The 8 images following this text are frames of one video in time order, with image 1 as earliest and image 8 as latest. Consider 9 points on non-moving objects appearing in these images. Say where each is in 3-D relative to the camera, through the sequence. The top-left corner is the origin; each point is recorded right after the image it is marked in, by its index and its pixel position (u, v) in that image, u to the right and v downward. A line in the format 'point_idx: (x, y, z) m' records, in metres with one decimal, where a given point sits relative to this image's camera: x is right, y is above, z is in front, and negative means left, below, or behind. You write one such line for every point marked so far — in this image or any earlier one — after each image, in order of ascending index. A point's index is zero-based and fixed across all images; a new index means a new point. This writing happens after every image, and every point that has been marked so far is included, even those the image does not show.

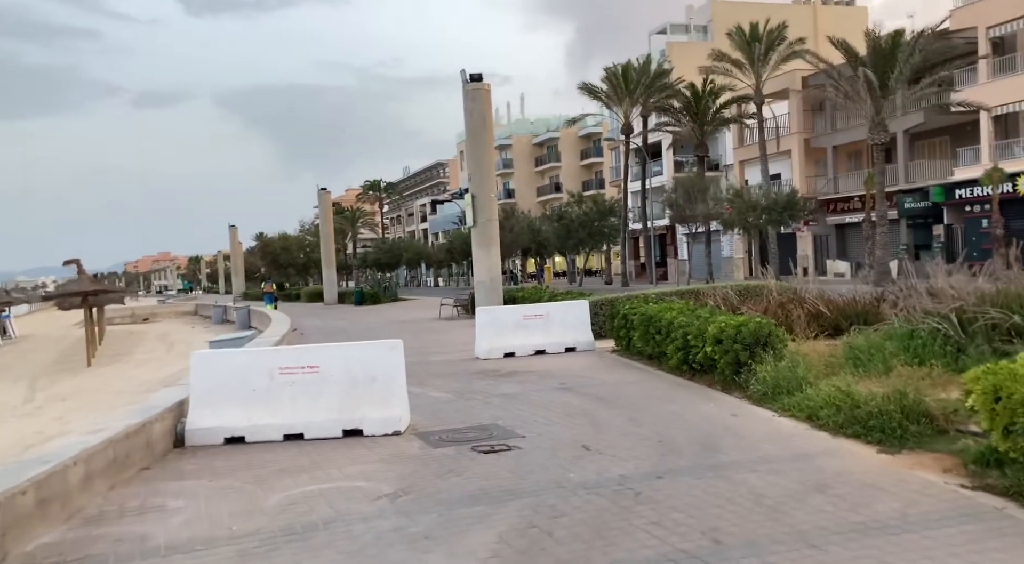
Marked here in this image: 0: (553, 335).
0: (+0.7, -0.9, +14.8) m
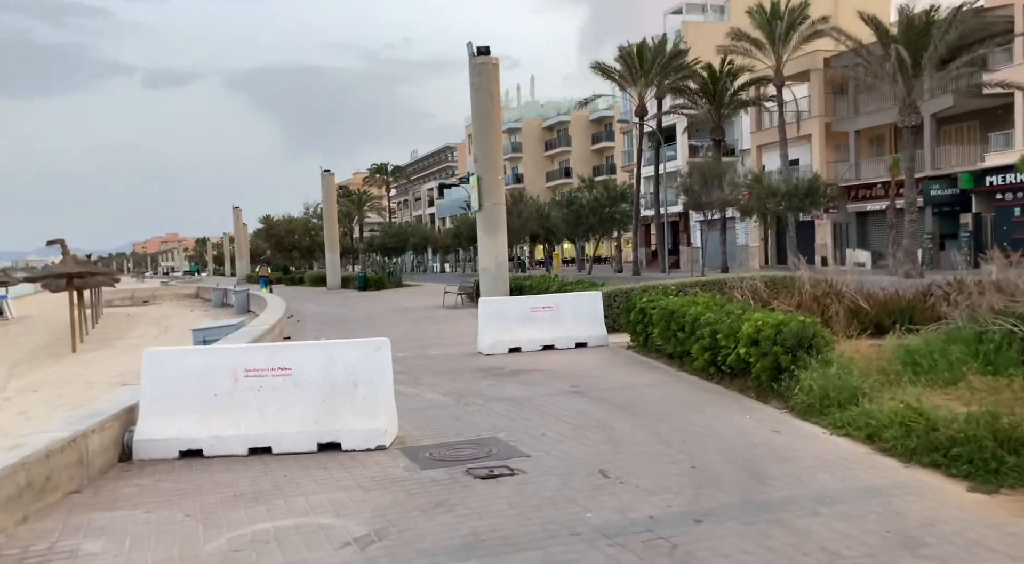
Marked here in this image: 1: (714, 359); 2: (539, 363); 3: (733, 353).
0: (+0.8, -0.8, +13.6) m
1: (+2.4, -0.9, +9.6) m
2: (+0.4, -1.2, +12.1) m
3: (+2.4, -0.8, +8.9) m
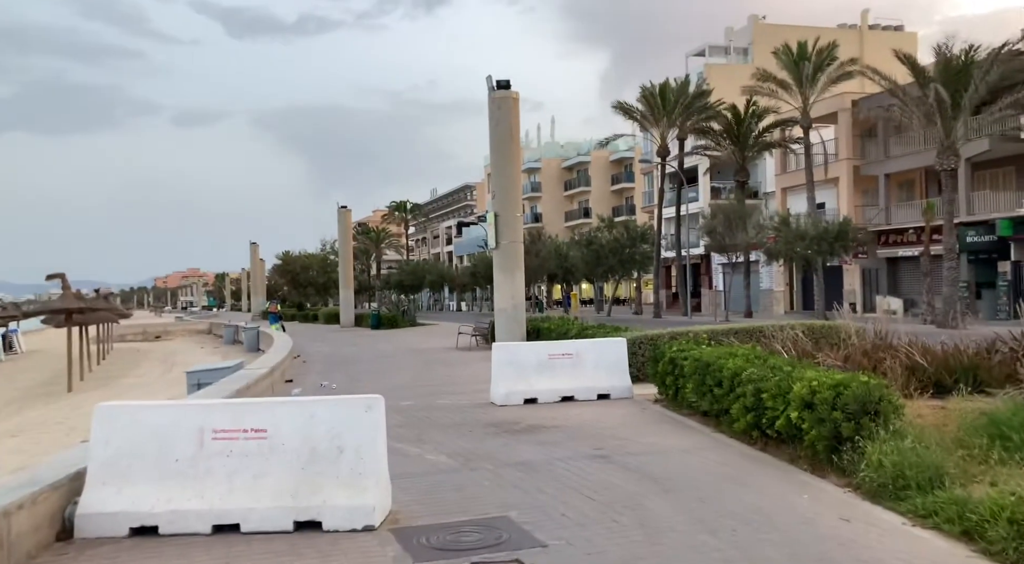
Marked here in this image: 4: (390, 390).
0: (+1.0, -1.4, +12.5) m
1: (+2.5, -1.4, +8.5) m
2: (+0.6, -1.8, +10.9) m
3: (+2.5, -1.3, +7.7) m
4: (-2.2, -1.9, +14.7) m
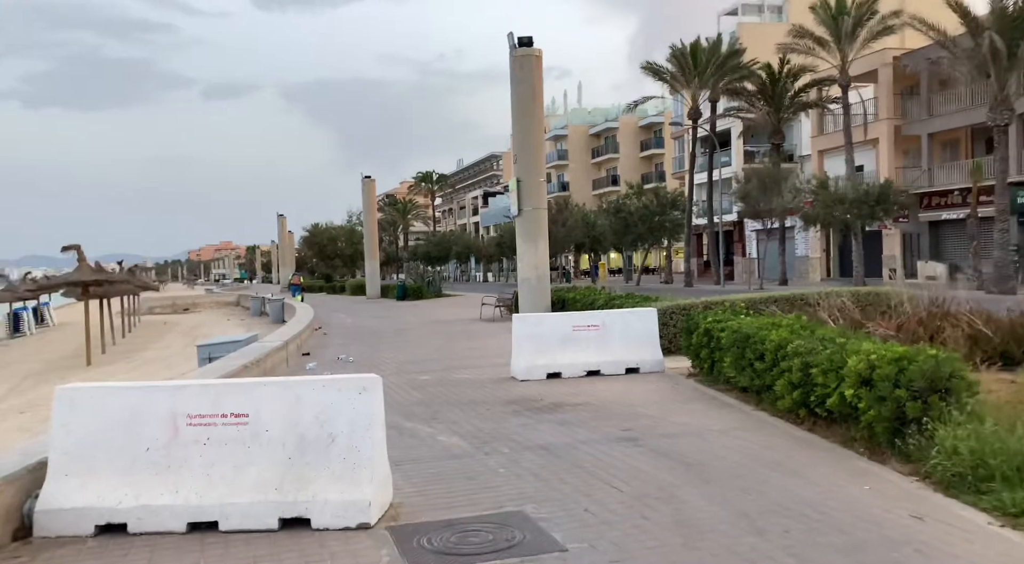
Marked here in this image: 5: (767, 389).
0: (+1.4, -1.0, +11.6) m
1: (+2.7, -1.1, +7.6) m
2: (+0.9, -1.4, +10.1) m
3: (+2.7, -0.9, +6.9) m
4: (-1.8, -1.4, +14.0) m
5: (+2.6, -1.1, +8.5) m
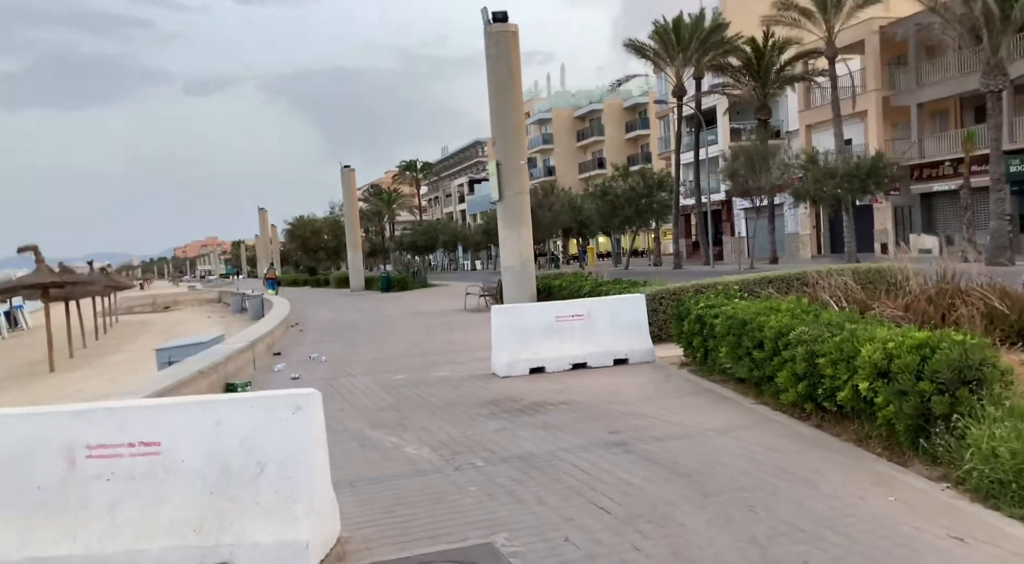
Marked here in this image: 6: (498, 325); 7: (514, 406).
0: (+1.1, -0.8, +10.8) m
1: (+2.5, -0.9, +6.8) m
2: (+0.6, -1.2, +9.3) m
3: (+2.4, -0.8, +6.1) m
4: (-2.1, -1.3, +13.2) m
5: (+2.4, -0.9, +7.7) m
6: (-0.2, -0.6, +10.7) m
7: (0.0, -1.3, +8.6) m
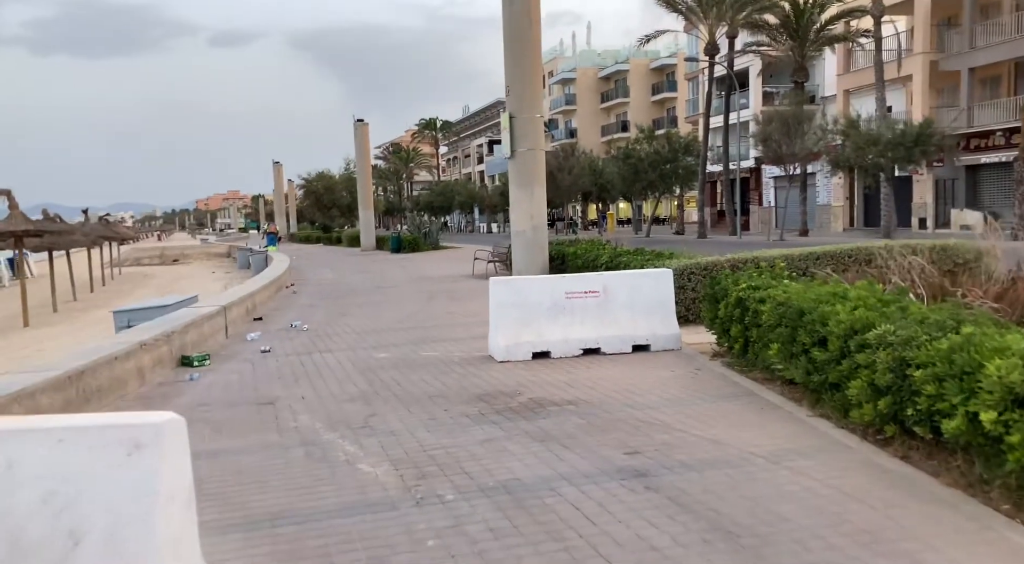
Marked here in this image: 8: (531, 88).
0: (+1.1, -0.5, +9.1) m
1: (+2.4, -0.8, +5.1) m
2: (+0.6, -0.9, +7.7) m
3: (+2.4, -0.7, +4.4) m
4: (-2.0, -0.7, +11.6) m
5: (+2.3, -0.8, +6.0) m
6: (-0.2, -0.2, +9.1) m
7: (0.0, -1.0, +6.9) m
8: (+0.3, +3.4, +14.7) m
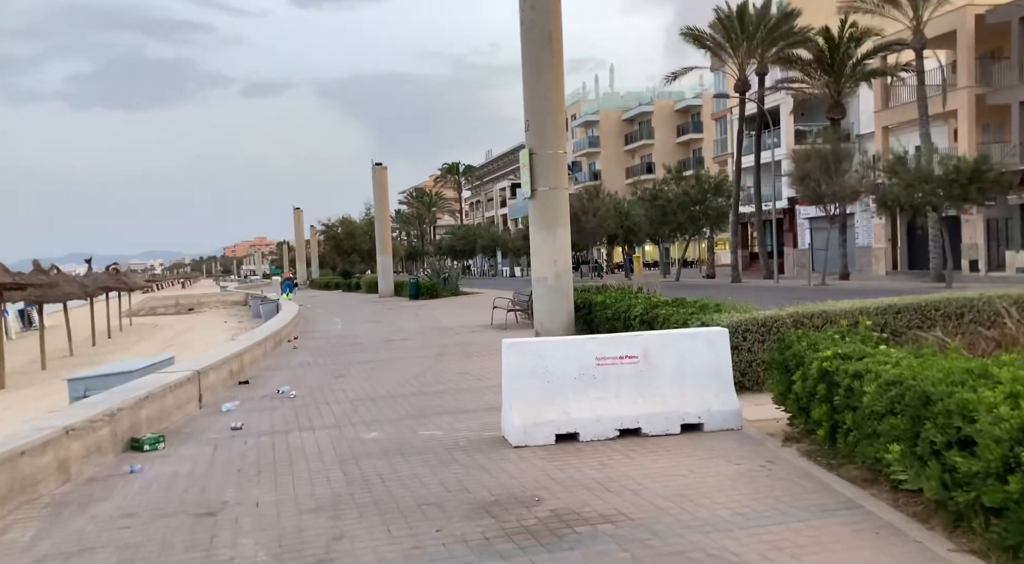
0: (+1.3, -1.0, +7.3) m
1: (+2.4, -1.1, +3.2) m
2: (+0.7, -1.4, +5.8) m
3: (+2.4, -1.0, +2.5) m
4: (-1.8, -1.5, +9.8) m
5: (+2.4, -1.2, +4.2) m
6: (0.0, -0.8, +7.3) m
7: (+0.1, -1.5, +5.1) m
8: (+0.6, +2.6, +13.1) m
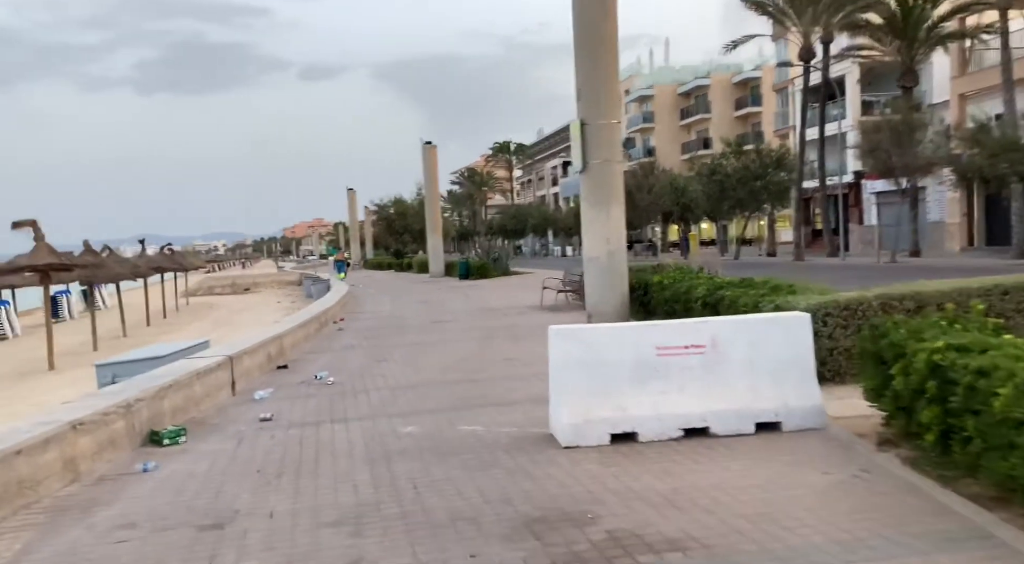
0: (+1.7, -0.9, +6.4) m
1: (+2.5, -1.1, +2.3) m
2: (+1.0, -1.3, +5.0) m
3: (+2.4, -1.0, +1.5) m
4: (-1.2, -1.2, +9.1) m
5: (+2.6, -1.1, +3.2) m
6: (+0.4, -0.6, +6.5) m
7: (+0.3, -1.4, +4.3) m
8: (+1.3, +2.9, +12.1) m
